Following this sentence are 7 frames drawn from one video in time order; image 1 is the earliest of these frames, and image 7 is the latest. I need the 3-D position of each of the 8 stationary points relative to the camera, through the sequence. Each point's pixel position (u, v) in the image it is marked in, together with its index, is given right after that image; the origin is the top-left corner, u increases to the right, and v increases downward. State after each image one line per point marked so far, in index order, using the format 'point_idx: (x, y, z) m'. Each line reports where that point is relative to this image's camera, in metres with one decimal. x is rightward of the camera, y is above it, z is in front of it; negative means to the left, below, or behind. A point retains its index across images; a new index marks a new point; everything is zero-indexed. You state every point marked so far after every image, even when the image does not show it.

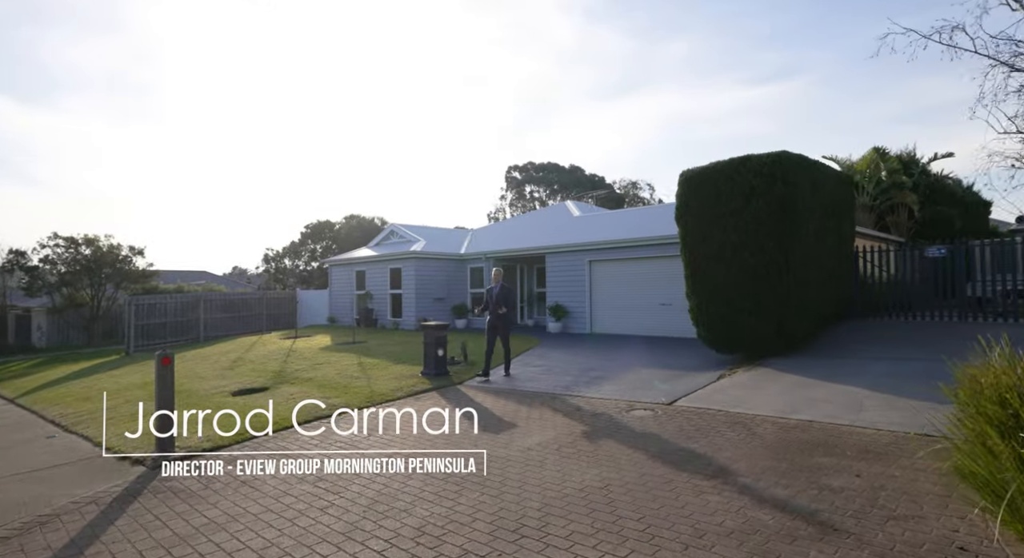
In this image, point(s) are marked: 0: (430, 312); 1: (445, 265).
0: (-2.7, -1.1, +19.5) m
1: (-2.3, +0.5, +19.9) m
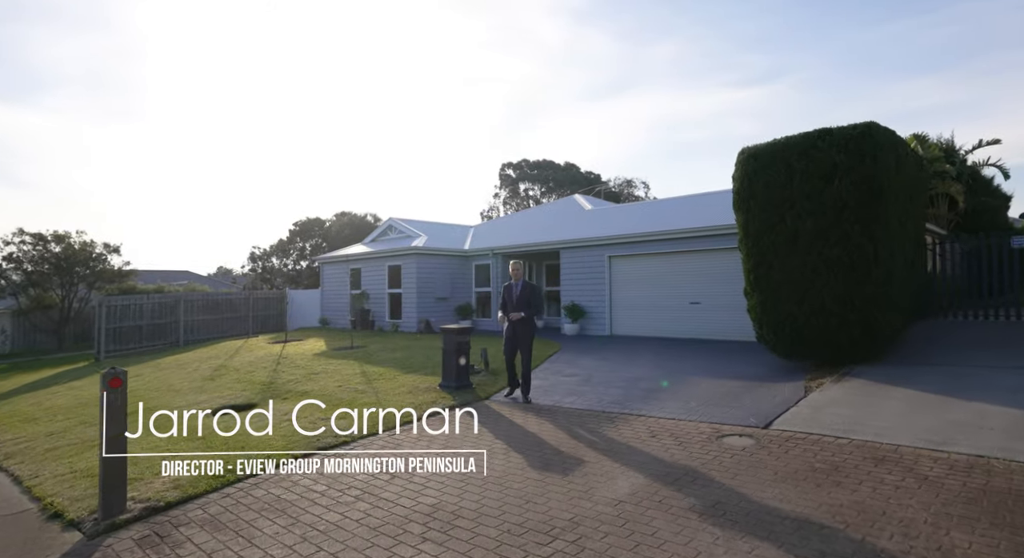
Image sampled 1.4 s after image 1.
0: (-2.5, -1.1, +18.0) m
1: (-2.1, +0.6, +18.4) m
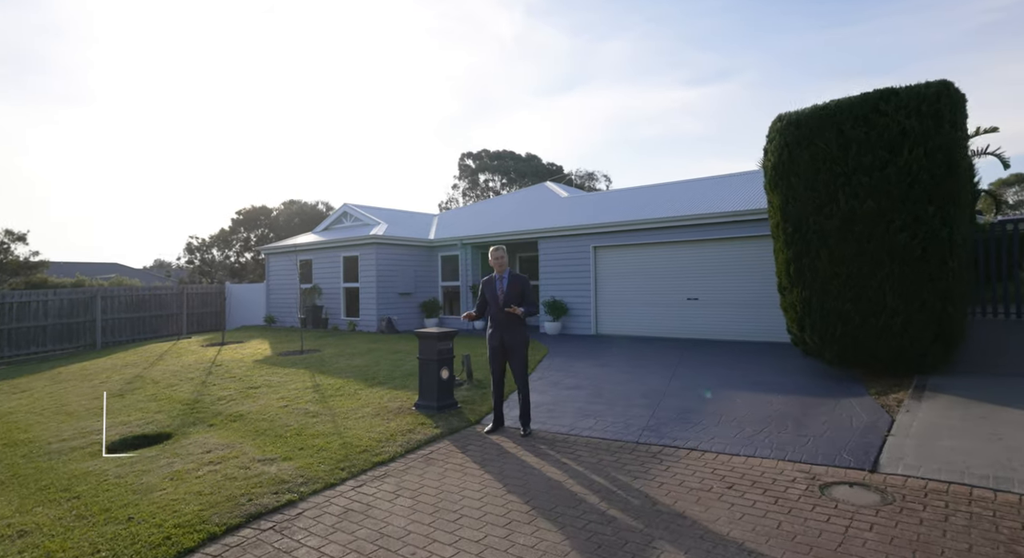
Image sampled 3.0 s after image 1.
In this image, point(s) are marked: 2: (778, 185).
0: (-3.3, -0.9, +16.1) m
1: (-2.9, +0.8, +16.6) m
2: (+3.3, +1.2, +7.0) m
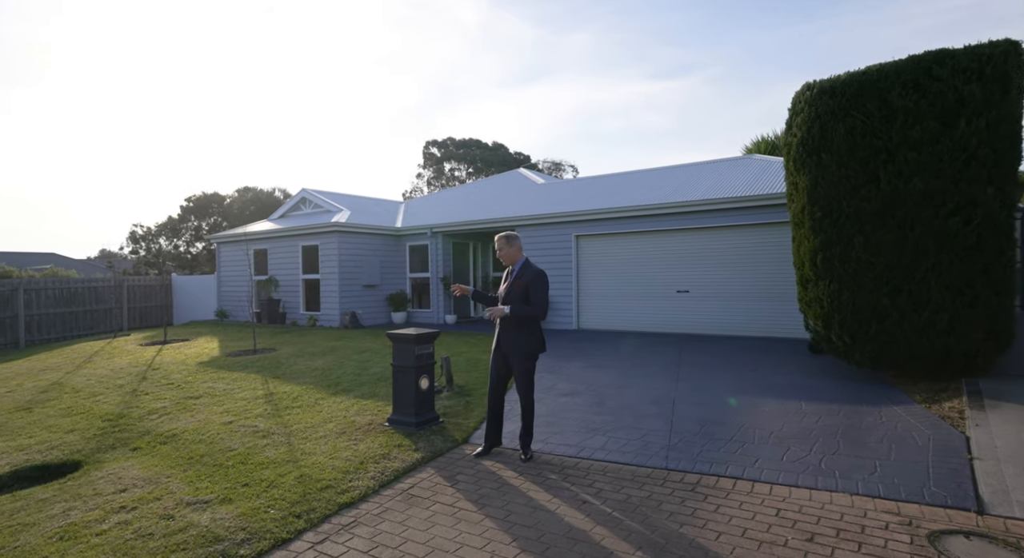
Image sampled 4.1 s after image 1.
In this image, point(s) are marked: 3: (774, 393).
0: (-4.0, -0.7, +14.9) m
1: (-3.6, +1.0, +15.3) m
2: (+3.1, +1.2, +6.2) m
3: (+2.8, -1.2, +6.1) m
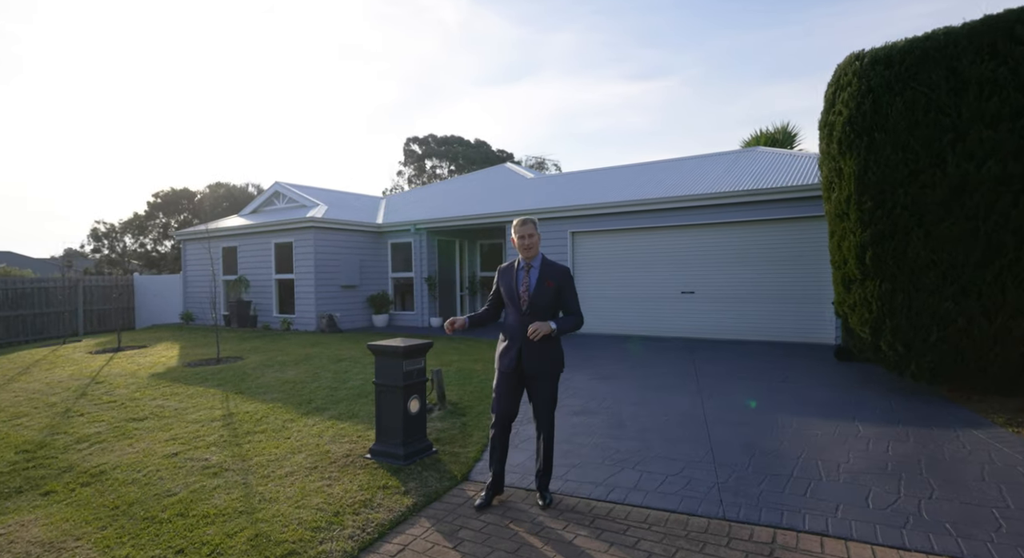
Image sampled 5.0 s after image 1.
0: (-4.2, -0.7, +13.8) m
1: (-3.9, +1.0, +14.3) m
2: (+3.2, +1.3, +5.4) m
3: (+2.8, -1.2, +5.3) m
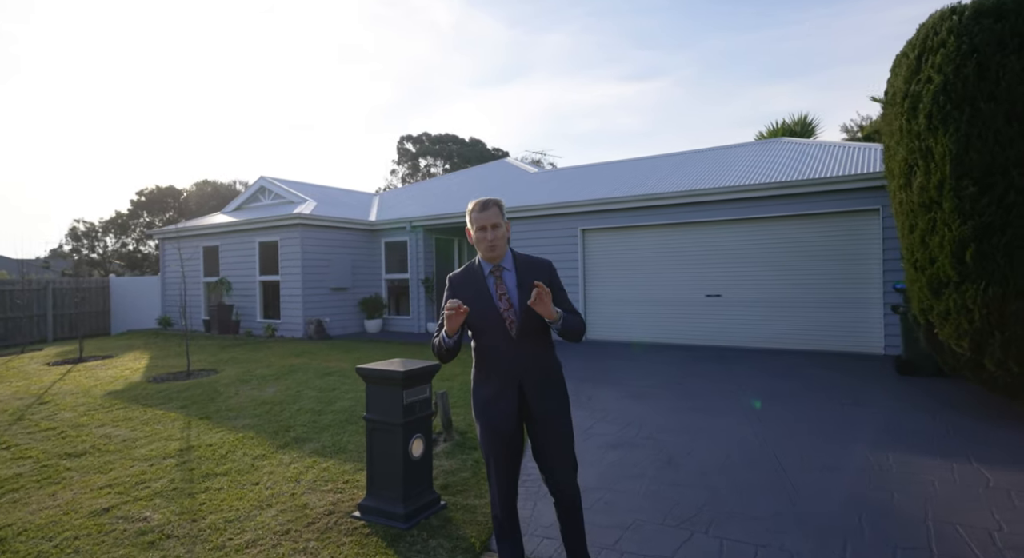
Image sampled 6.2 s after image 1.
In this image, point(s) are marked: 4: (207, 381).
0: (-4.1, -0.7, +12.8) m
1: (-3.8, +1.0, +13.2) m
2: (+3.4, +1.2, +4.4) m
3: (+3.0, -1.2, +4.3) m
4: (-4.0, -1.3, +7.5) m
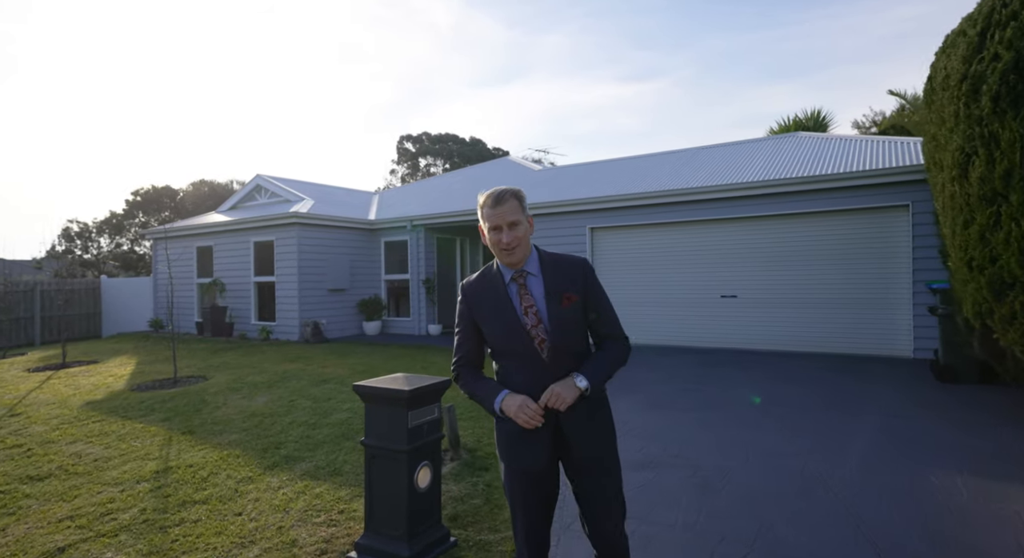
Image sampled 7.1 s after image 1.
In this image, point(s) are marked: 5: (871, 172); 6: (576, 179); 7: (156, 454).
0: (-4.0, -0.7, +12.3) m
1: (-3.7, +0.9, +12.7) m
2: (+3.5, +1.2, +3.9) m
3: (+3.1, -1.2, +3.8) m
4: (-3.9, -1.3, +7.0) m
5: (+5.1, +1.5, +8.1) m
6: (+1.6, +2.3, +13.3) m
7: (-2.8, -1.4, +4.5) m
